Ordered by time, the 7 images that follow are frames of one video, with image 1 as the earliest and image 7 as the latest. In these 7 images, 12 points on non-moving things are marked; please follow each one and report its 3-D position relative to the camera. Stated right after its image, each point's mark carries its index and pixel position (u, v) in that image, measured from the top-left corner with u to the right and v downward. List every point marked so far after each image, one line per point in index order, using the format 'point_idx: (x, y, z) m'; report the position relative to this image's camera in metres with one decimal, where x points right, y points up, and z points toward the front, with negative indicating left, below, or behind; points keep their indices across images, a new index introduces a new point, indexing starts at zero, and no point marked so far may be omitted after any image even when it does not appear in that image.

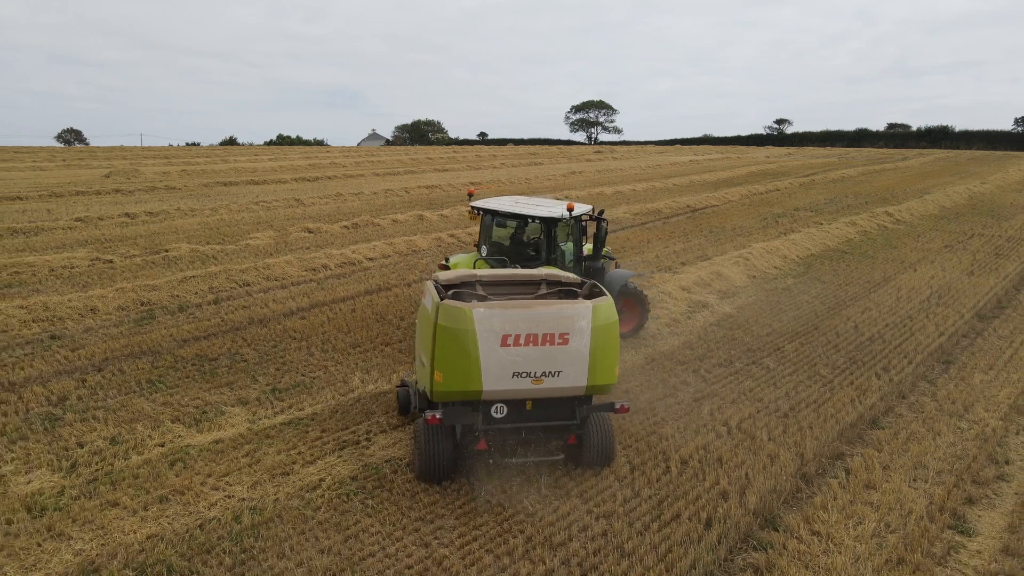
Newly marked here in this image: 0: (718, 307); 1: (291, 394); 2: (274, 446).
0: (+2.7, -0.2, +9.5) m
1: (-1.9, -0.9, +6.3) m
2: (-1.7, -1.2, +5.4) m
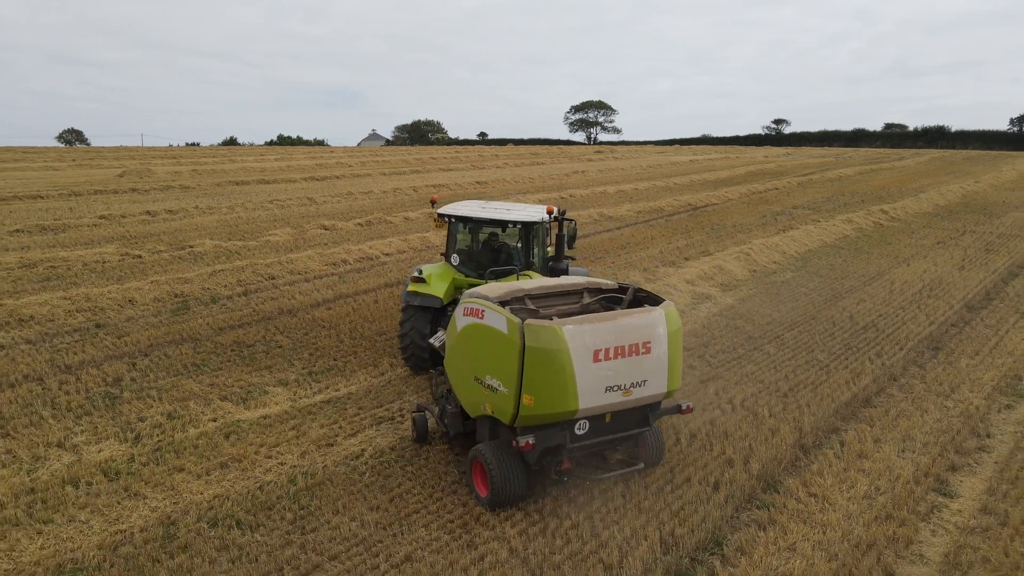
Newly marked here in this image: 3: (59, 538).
0: (+2.9, -0.1, +10.0) m
1: (-1.7, -0.8, +6.7) m
2: (-1.6, -1.1, +5.8) m
3: (-2.6, -1.4, +4.2) m
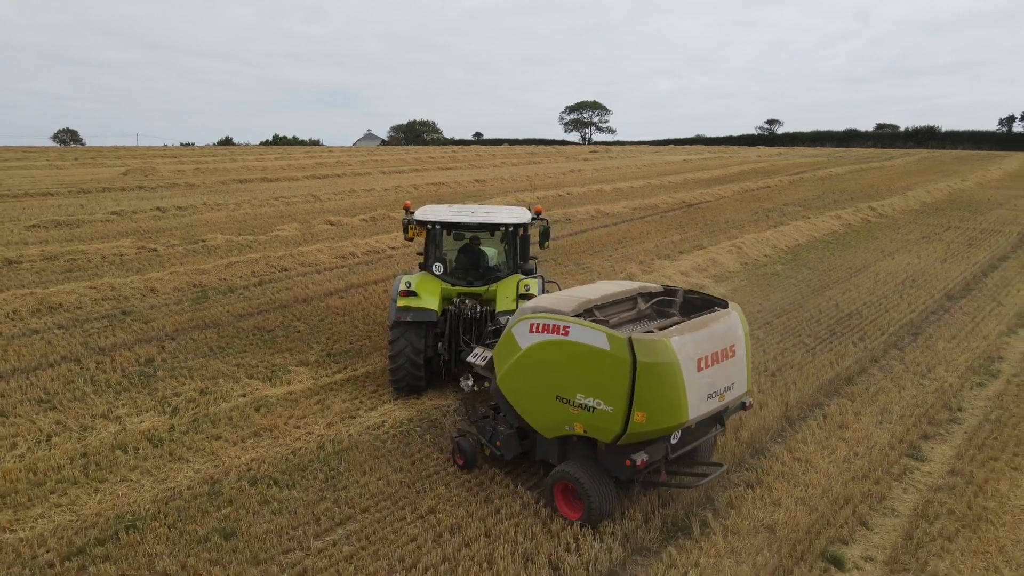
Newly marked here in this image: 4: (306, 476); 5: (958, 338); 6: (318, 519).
0: (+2.9, 0.0, +10.5) m
1: (-1.6, -0.7, +7.2) m
2: (-1.5, -0.9, +6.3) m
3: (-2.5, -1.3, +4.7) m
4: (-1.4, -1.3, +5.0) m
5: (+5.1, -0.6, +8.3) m
6: (-1.2, -1.4, +4.5) m
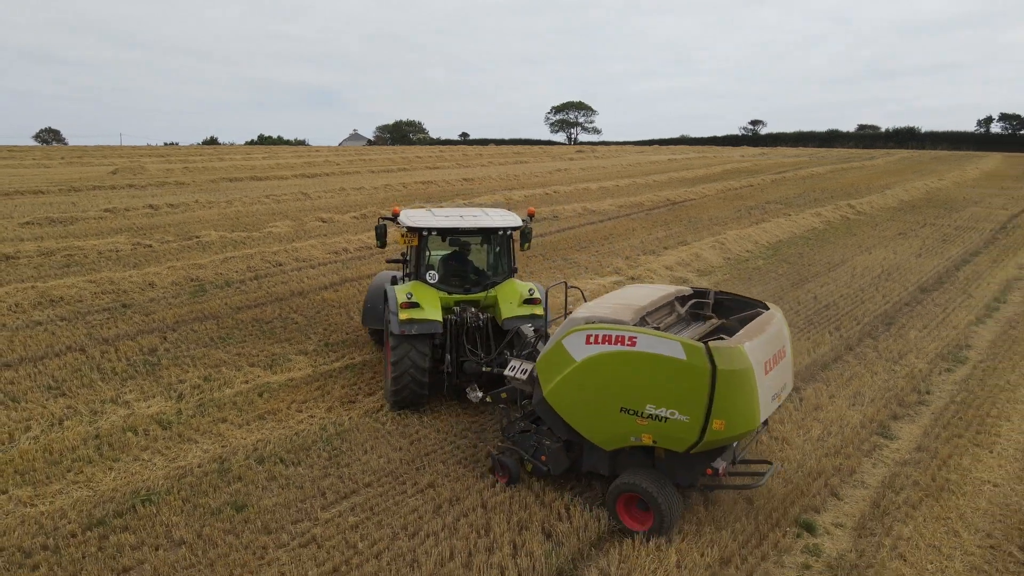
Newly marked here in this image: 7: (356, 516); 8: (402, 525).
0: (+2.7, +0.1, +10.8) m
1: (-1.7, -0.6, +7.4) m
2: (-1.6, -0.8, +6.6) m
3: (-2.6, -1.2, +4.9) m
4: (-1.4, -1.2, +5.2) m
5: (+5.0, -0.5, +8.7) m
6: (-1.2, -1.3, +4.7) m
7: (-1.0, -1.4, +4.5) m
8: (-0.7, -1.4, +4.4) m
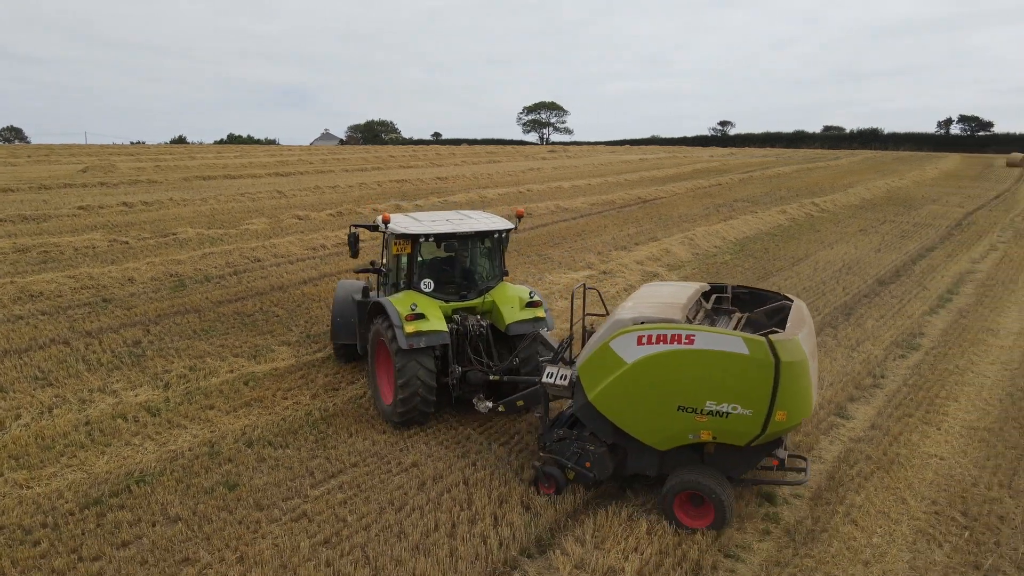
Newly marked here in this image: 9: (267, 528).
0: (+2.4, +0.2, +11.2) m
1: (-2.0, -0.5, +7.6) m
2: (-1.8, -0.8, +6.8) m
3: (-2.7, -1.2, +5.1) m
4: (-1.6, -1.1, +5.4) m
5: (+4.7, -0.4, +9.1) m
6: (-1.4, -1.3, +5.0) m
7: (-1.1, -1.3, +4.7) m
8: (-0.8, -1.3, +4.6) m
9: (-1.4, -1.4, +4.3) m
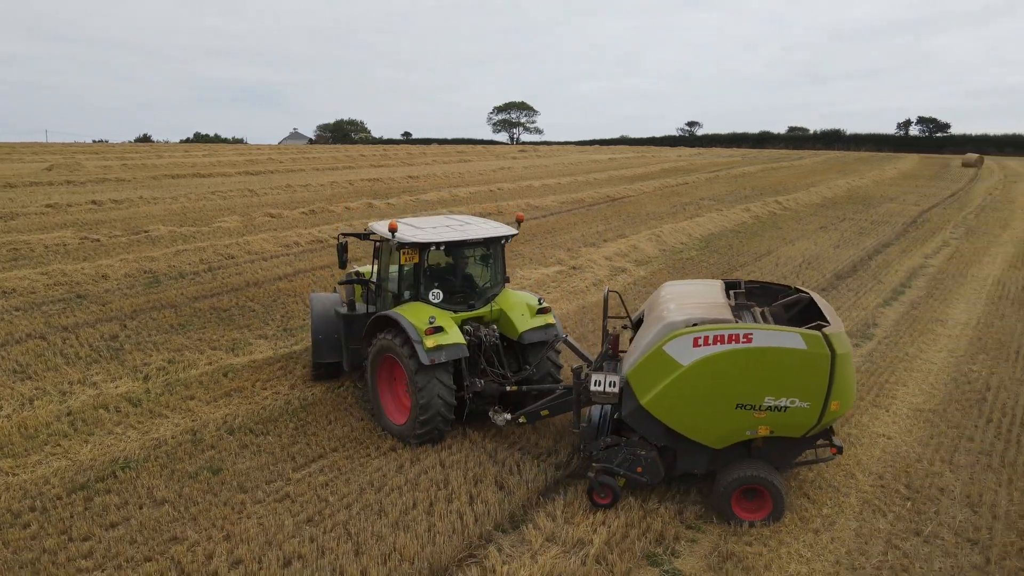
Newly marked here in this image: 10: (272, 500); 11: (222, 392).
0: (+1.9, +0.2, +11.5) m
1: (-2.3, -0.5, +7.8) m
2: (-2.0, -0.7, +6.9) m
3: (-2.9, -1.1, +5.2) m
4: (-1.8, -1.1, +5.6) m
5: (+4.3, -0.3, +9.6) m
6: (-1.5, -1.2, +5.1) m
7: (-1.3, -1.3, +4.9) m
8: (-1.0, -1.3, +4.8) m
9: (-1.6, -1.4, +4.5) m
10: (-1.5, -1.3, +4.6) m
11: (-2.5, -0.9, +6.1) m
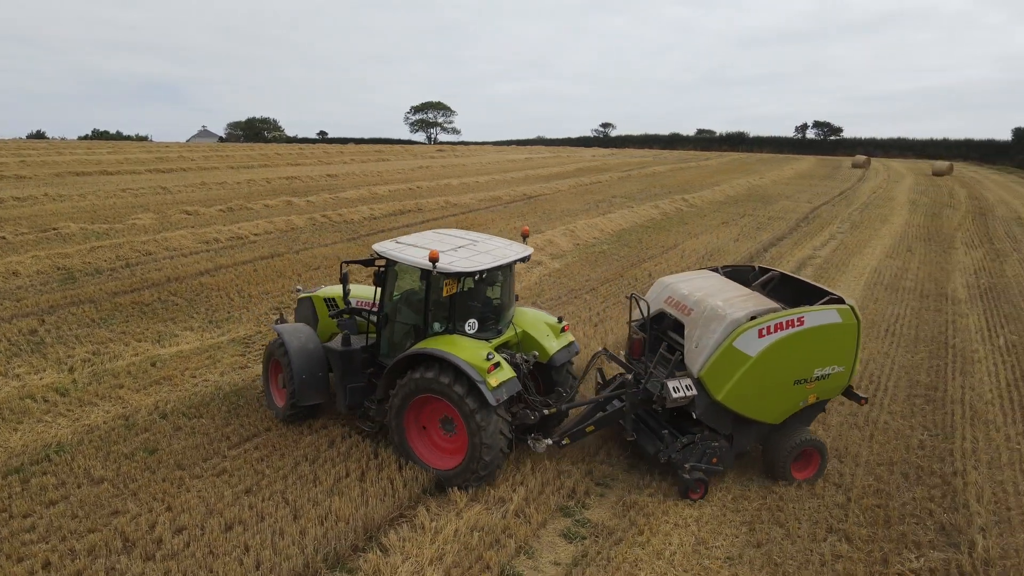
0: (+0.6, +0.4, +12.1) m
1: (-3.1, -0.4, +8.0) m
2: (-2.8, -0.6, +7.1) m
3: (-3.5, -1.0, +5.3) m
4: (-2.4, -1.0, +5.8) m
5: (+3.2, -0.1, +10.4) m
6: (-2.1, -1.1, +5.4) m
7: (-1.8, -1.2, +5.2) m
8: (-1.5, -1.2, +5.1) m
9: (-2.1, -1.3, +4.7) m
10: (-2.0, -1.2, +4.8) m
11: (-3.1, -0.8, +6.3) m
